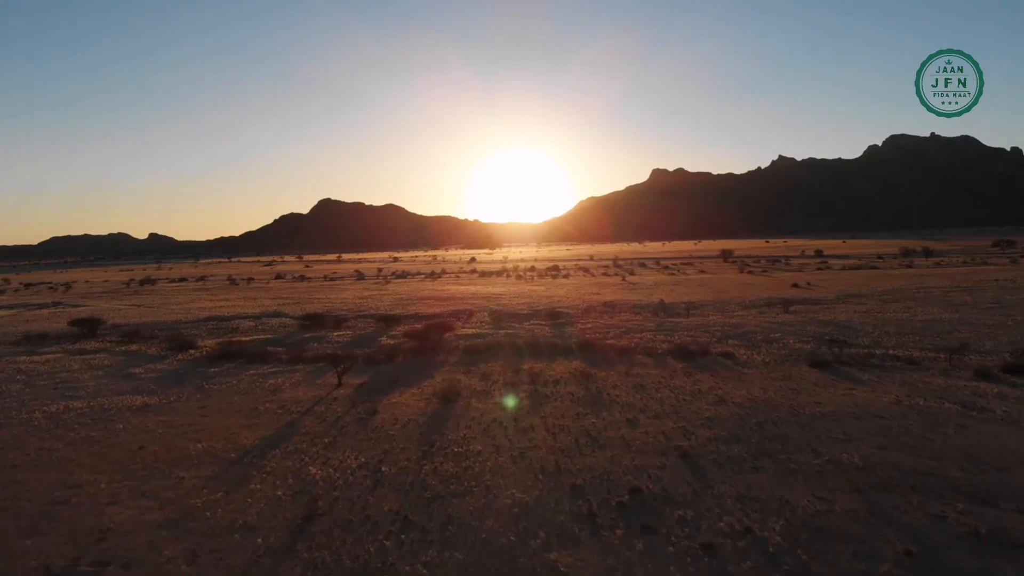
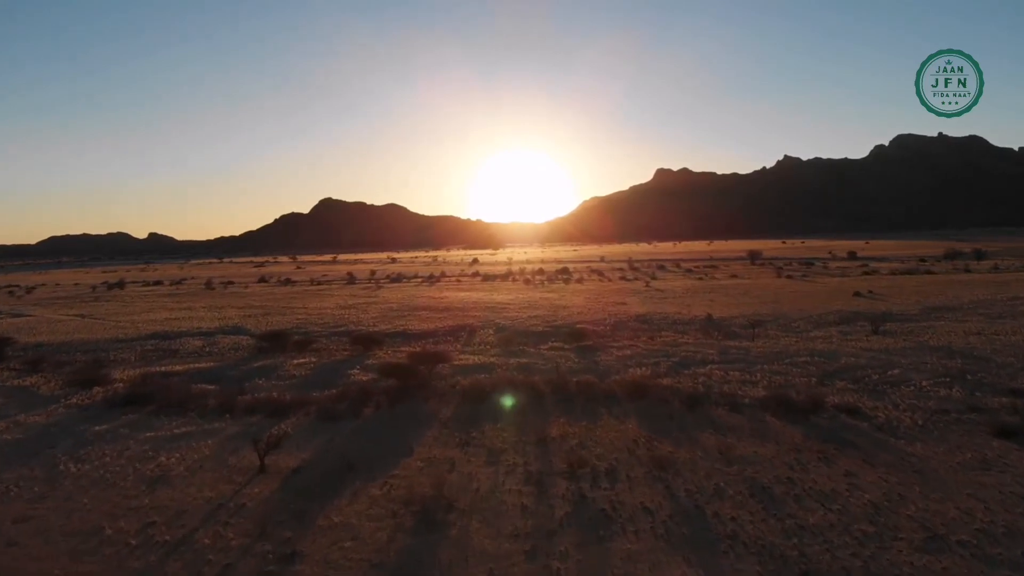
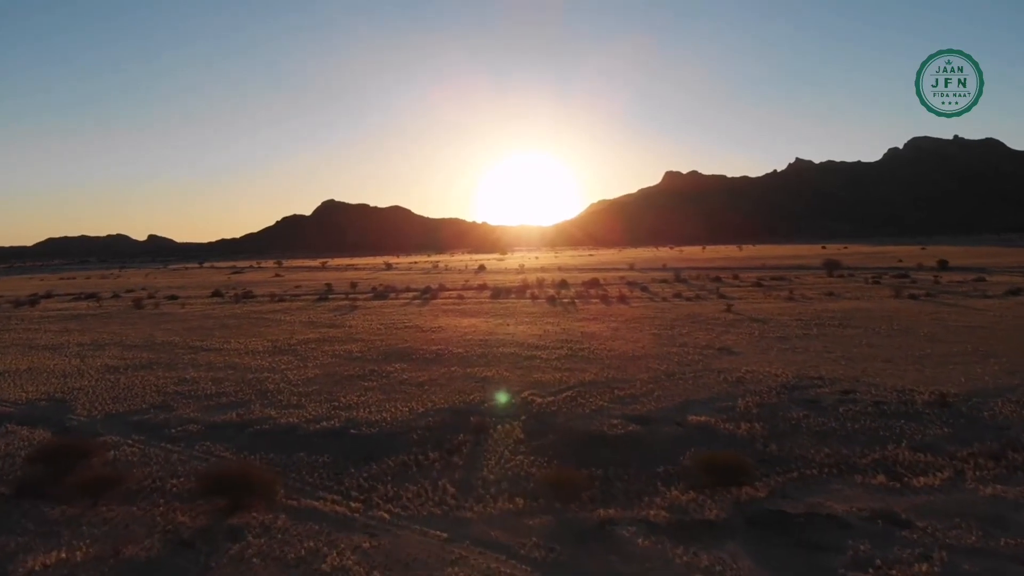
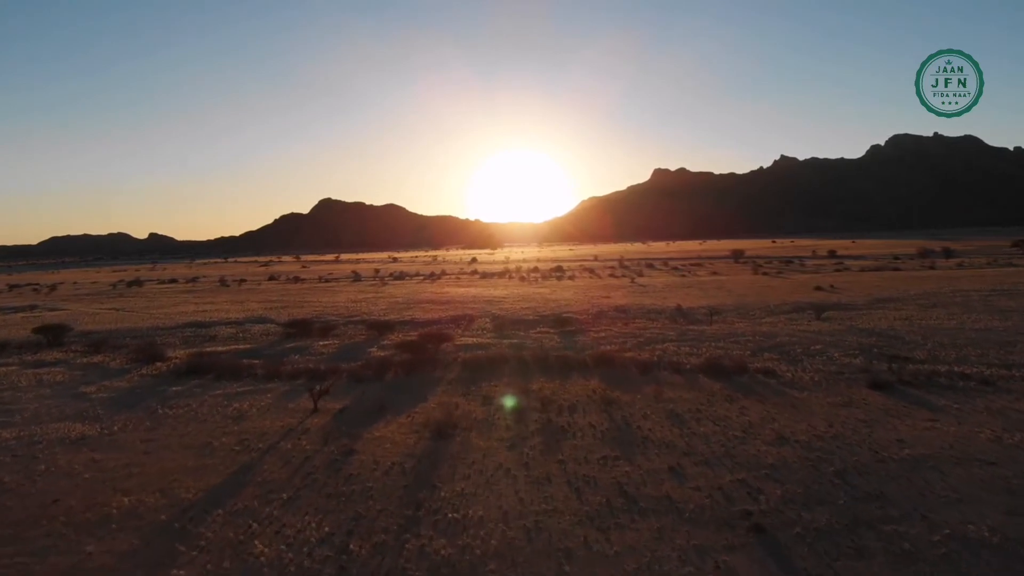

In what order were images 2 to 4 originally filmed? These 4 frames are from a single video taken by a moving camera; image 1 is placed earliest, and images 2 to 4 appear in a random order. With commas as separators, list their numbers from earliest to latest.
4, 2, 3
